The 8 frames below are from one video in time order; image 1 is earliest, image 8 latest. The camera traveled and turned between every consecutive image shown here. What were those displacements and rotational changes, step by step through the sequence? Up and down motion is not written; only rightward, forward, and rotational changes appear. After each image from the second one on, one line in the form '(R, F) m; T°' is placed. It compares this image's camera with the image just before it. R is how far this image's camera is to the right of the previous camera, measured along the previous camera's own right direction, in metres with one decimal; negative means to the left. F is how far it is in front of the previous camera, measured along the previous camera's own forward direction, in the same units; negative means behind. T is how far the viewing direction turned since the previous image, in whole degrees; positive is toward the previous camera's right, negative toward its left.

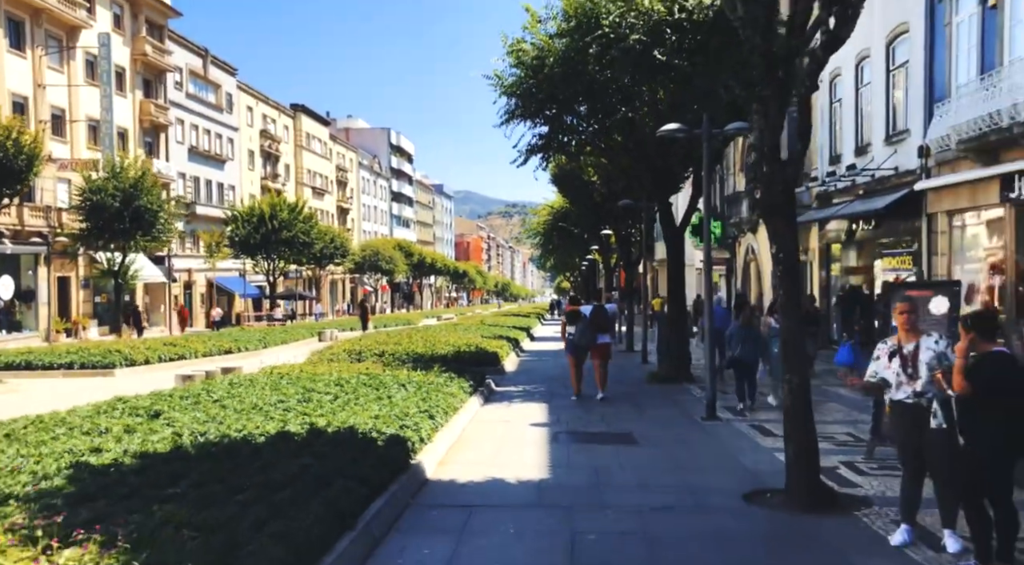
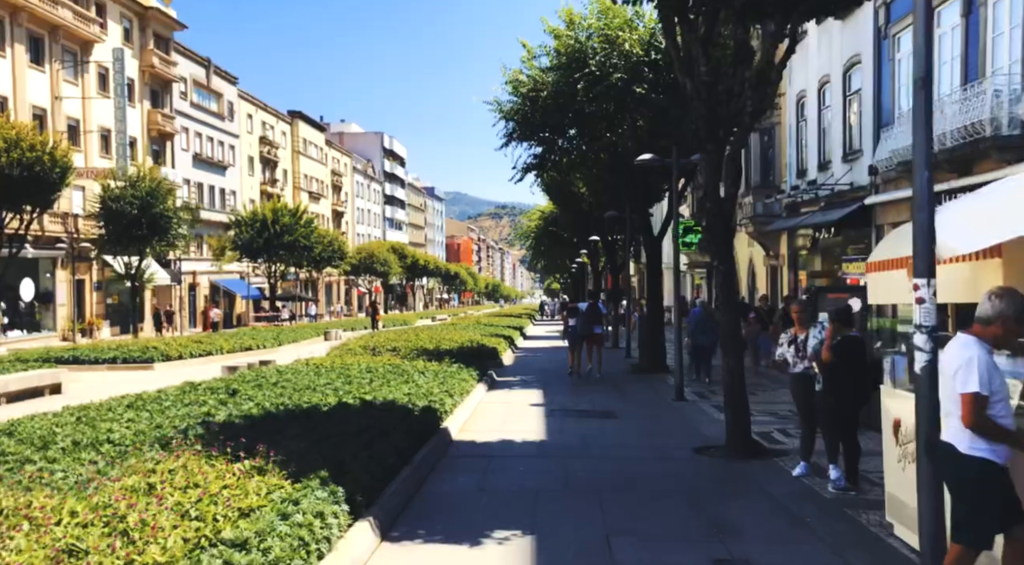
(-0.2, -2.4) m; +1°
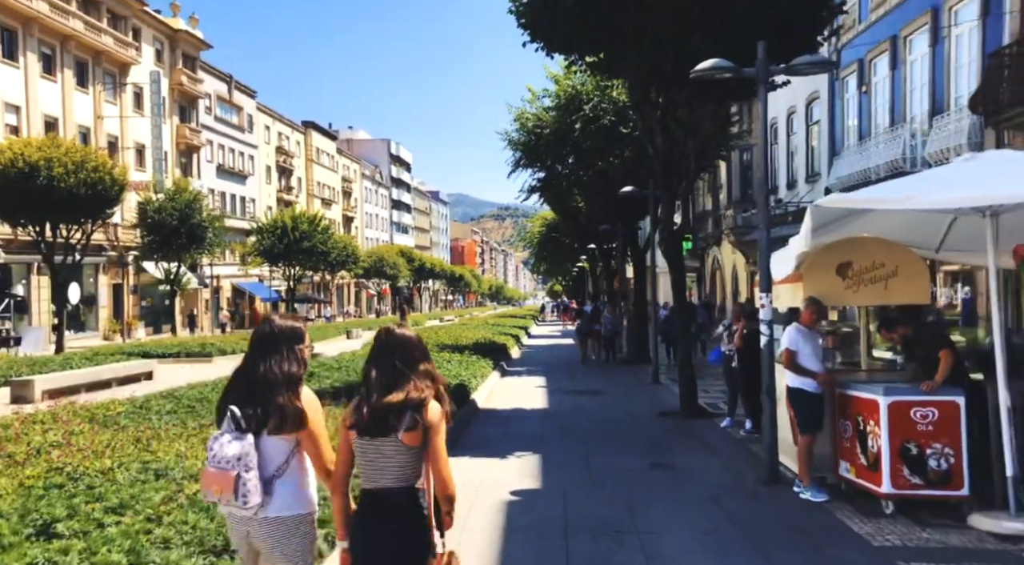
(-0.1, -3.7) m; 0°
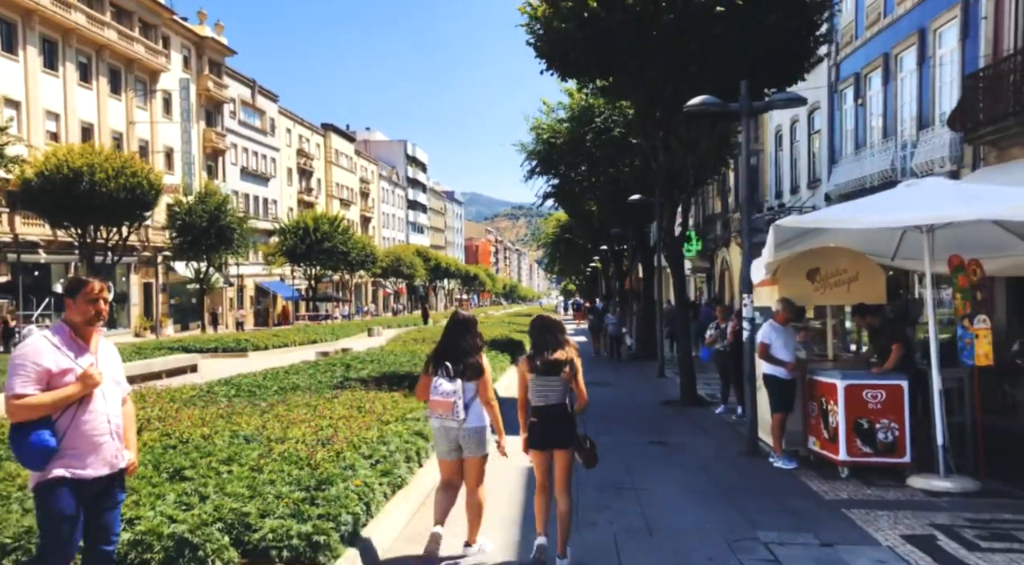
(-0.1, -1.6) m; -1°
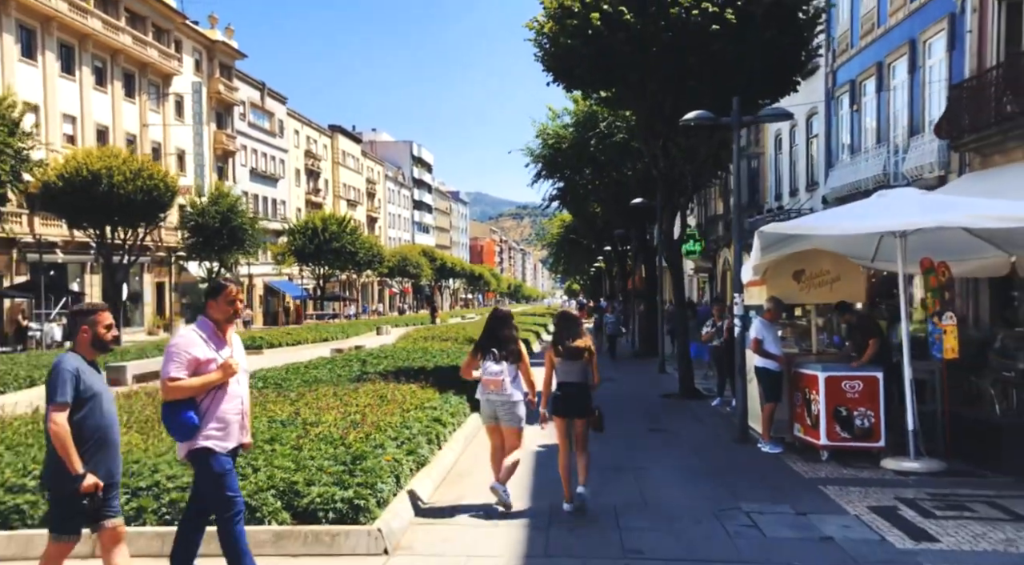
(-0.1, -0.9) m; 0°
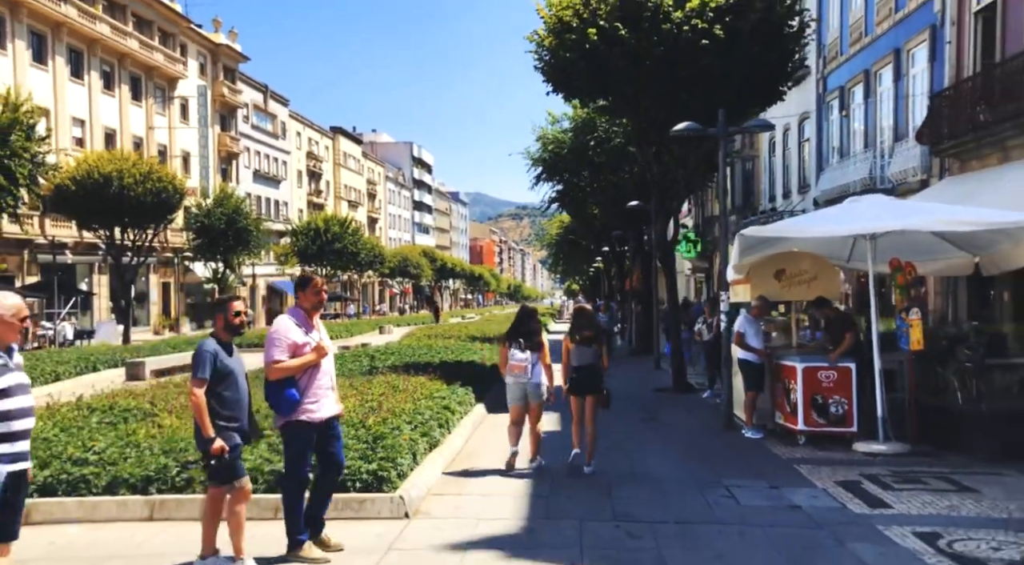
(0.0, -0.9) m; 0°
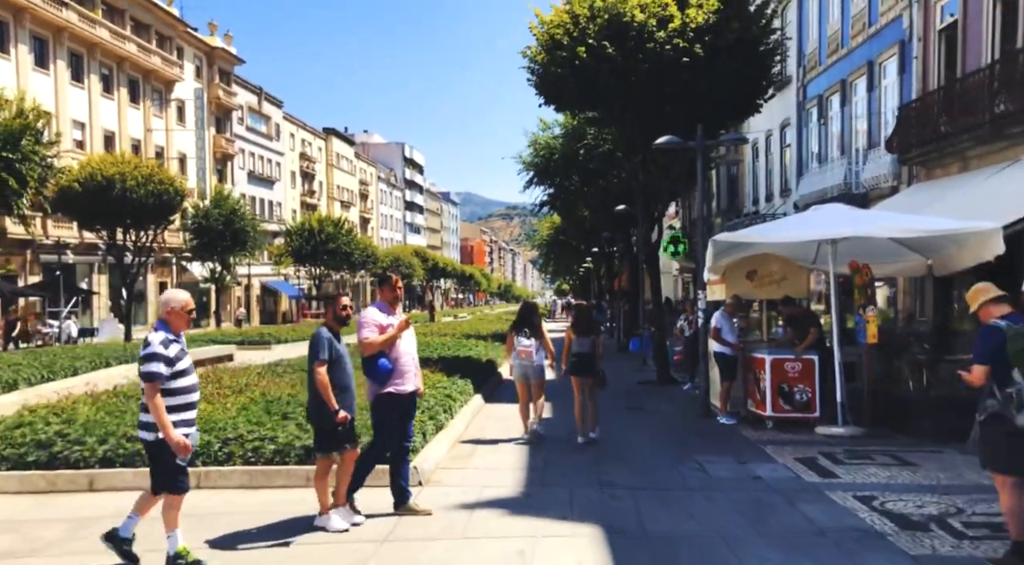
(-0.1, -1.1) m; +1°
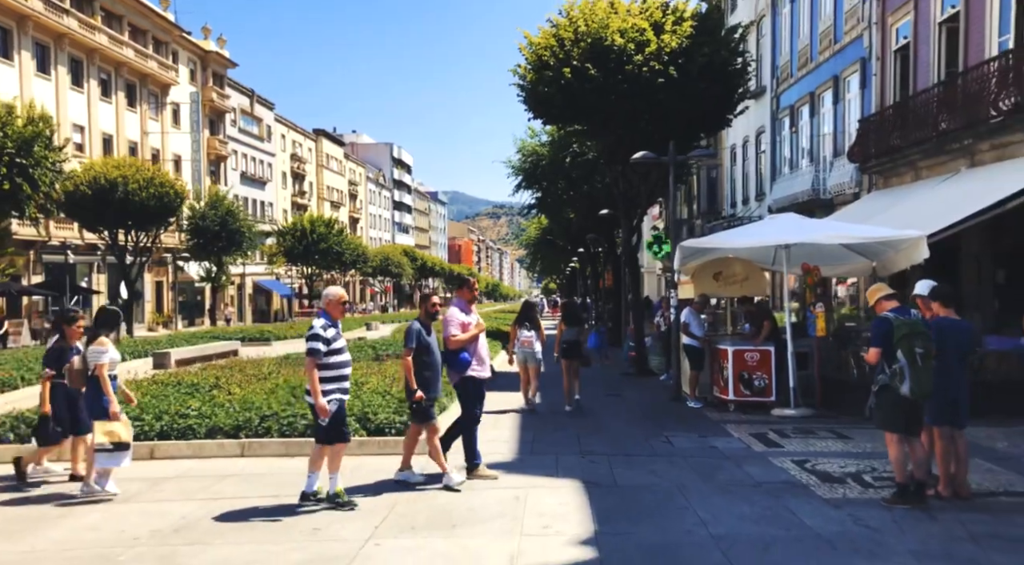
(-0.1, -1.5) m; +1°
